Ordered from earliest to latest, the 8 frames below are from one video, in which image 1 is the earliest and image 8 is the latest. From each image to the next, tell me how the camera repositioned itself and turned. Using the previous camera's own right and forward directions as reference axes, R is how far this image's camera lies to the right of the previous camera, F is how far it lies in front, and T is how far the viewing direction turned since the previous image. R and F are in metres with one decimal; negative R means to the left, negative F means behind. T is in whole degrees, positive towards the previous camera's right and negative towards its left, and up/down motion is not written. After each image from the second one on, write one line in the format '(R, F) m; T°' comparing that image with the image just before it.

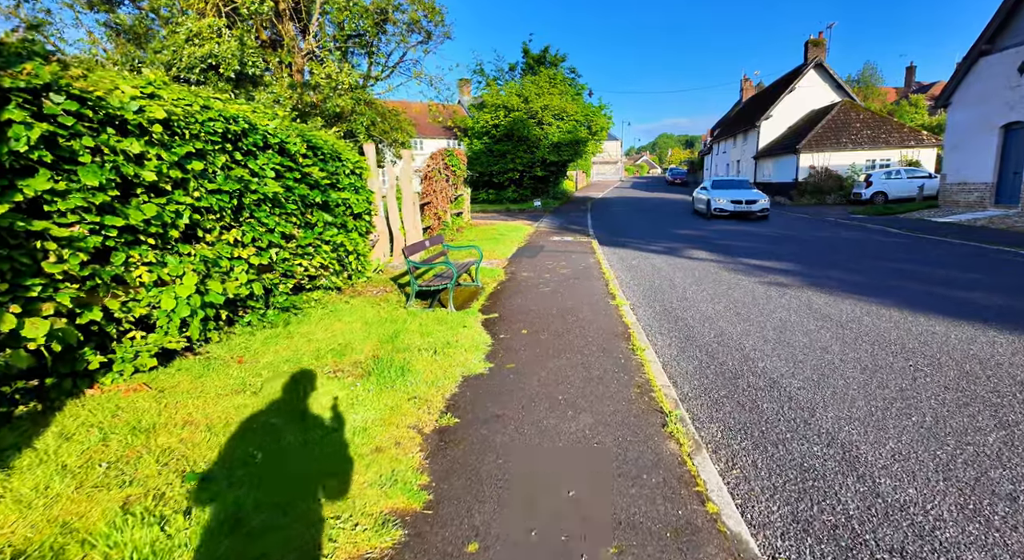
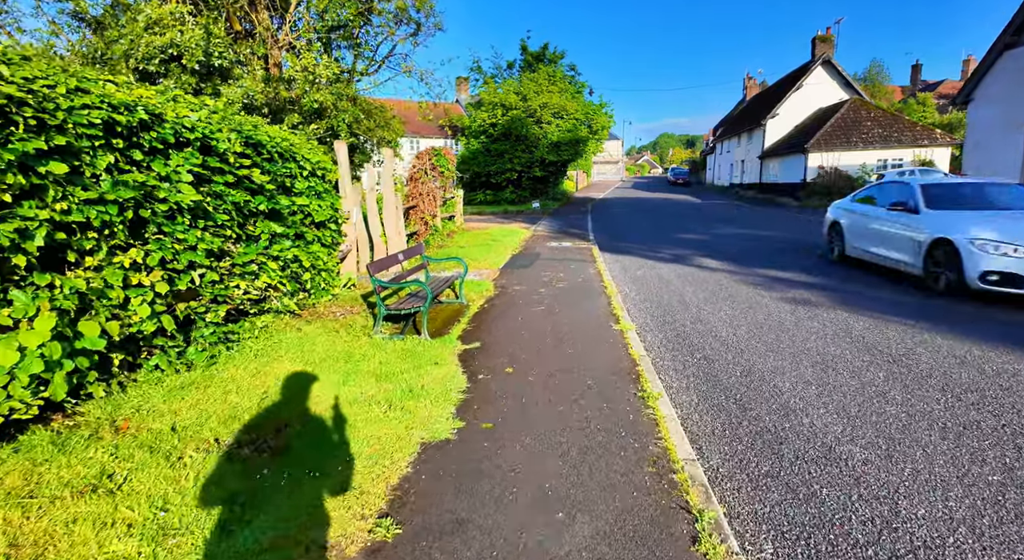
(+0.2, +1.0) m; 0°
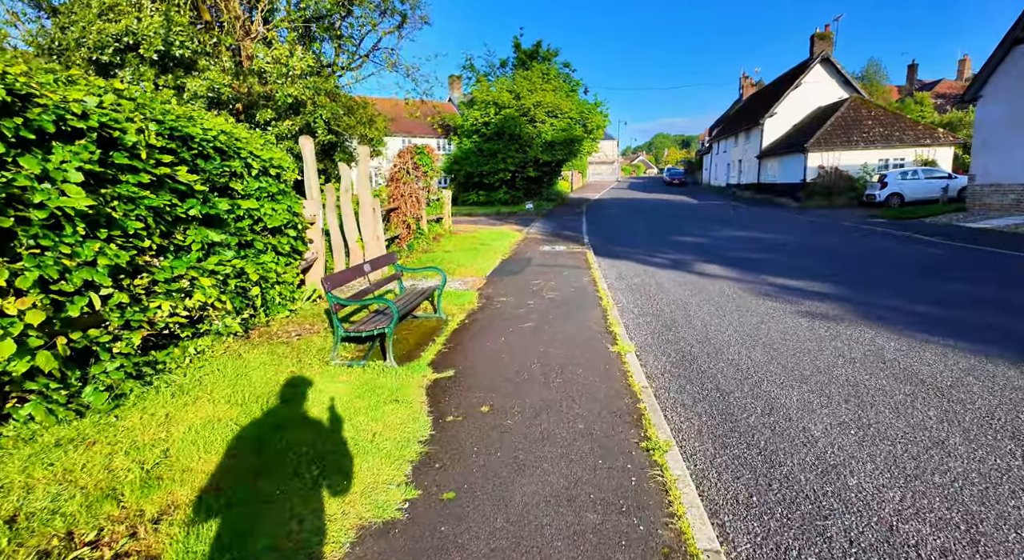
(+0.1, +0.8) m; 0°
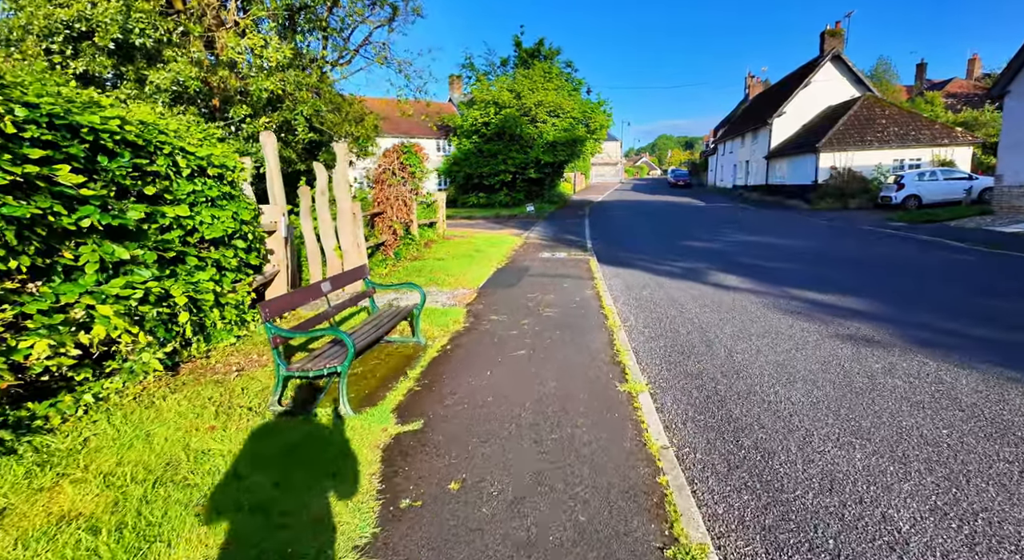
(+0.1, +0.9) m; 0°
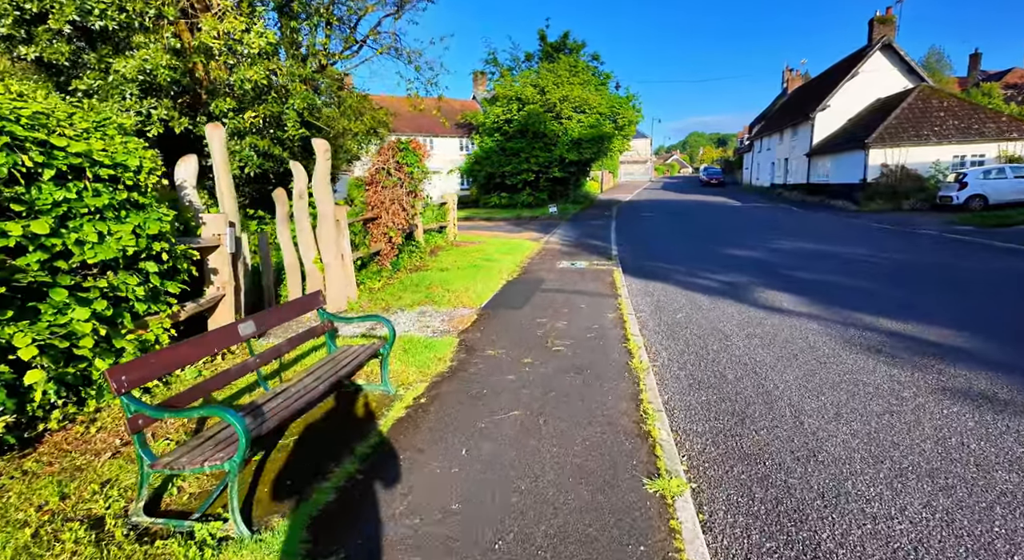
(+0.3, +1.3) m; -3°
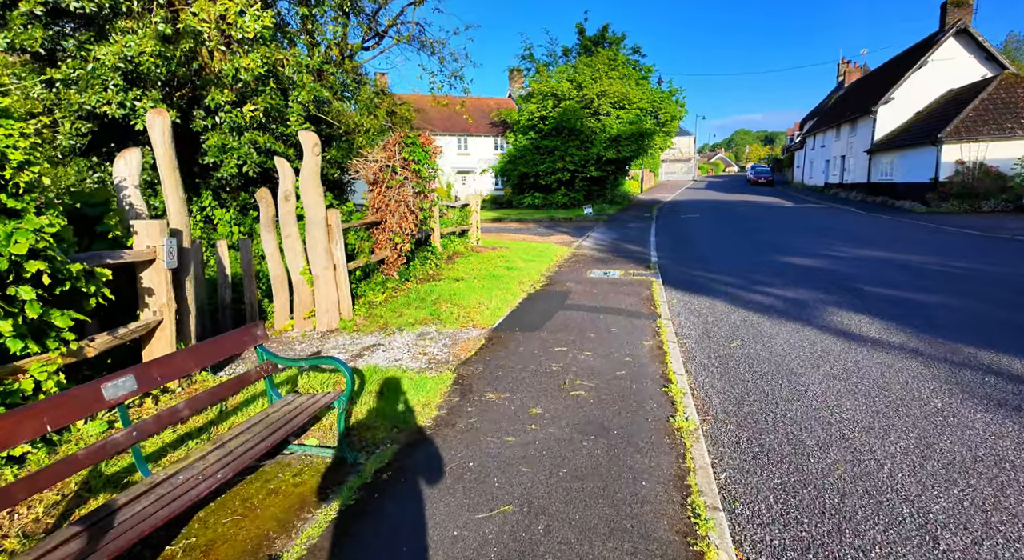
(+0.2, +1.2) m; -4°
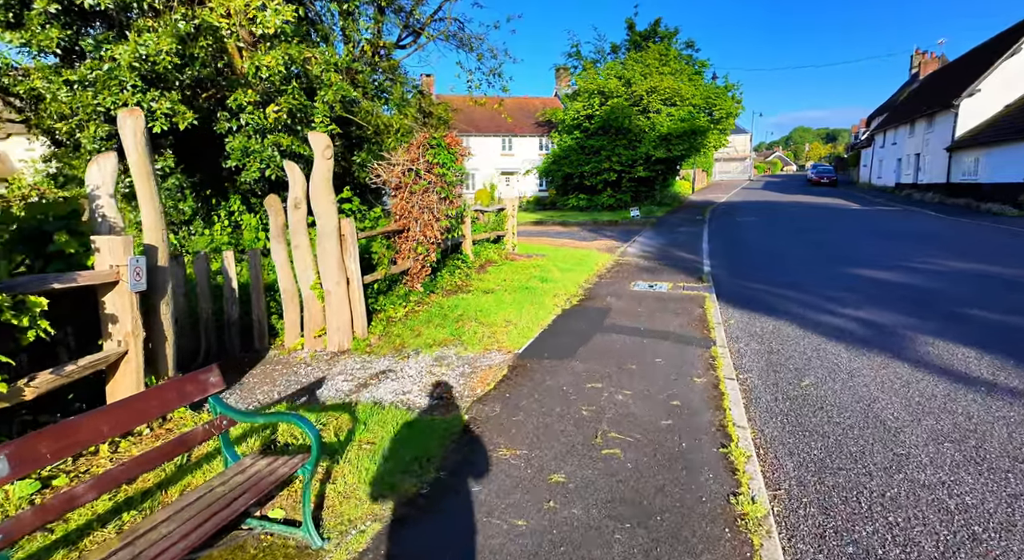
(+0.2, +0.8) m; -5°
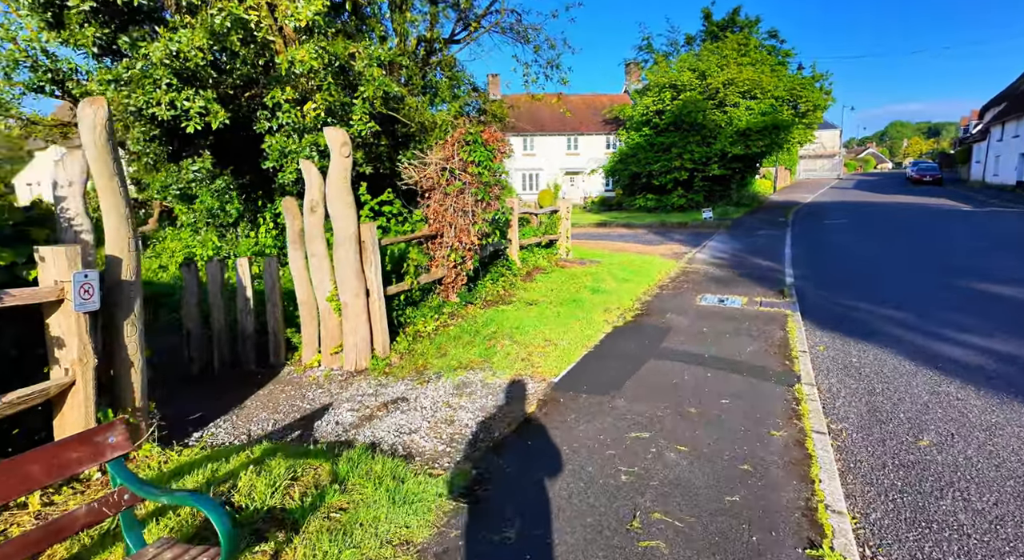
(+0.3, +0.8) m; -7°
